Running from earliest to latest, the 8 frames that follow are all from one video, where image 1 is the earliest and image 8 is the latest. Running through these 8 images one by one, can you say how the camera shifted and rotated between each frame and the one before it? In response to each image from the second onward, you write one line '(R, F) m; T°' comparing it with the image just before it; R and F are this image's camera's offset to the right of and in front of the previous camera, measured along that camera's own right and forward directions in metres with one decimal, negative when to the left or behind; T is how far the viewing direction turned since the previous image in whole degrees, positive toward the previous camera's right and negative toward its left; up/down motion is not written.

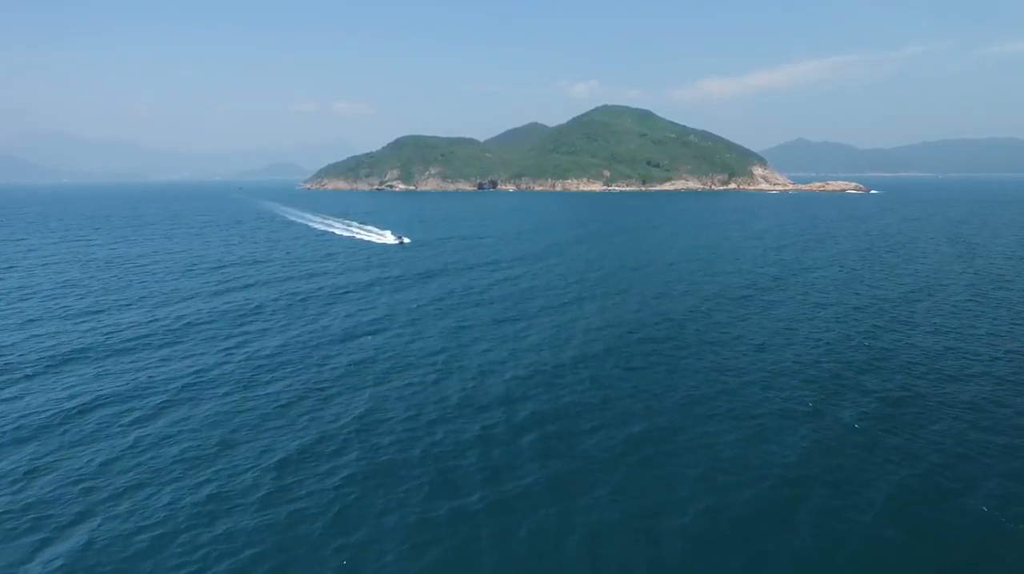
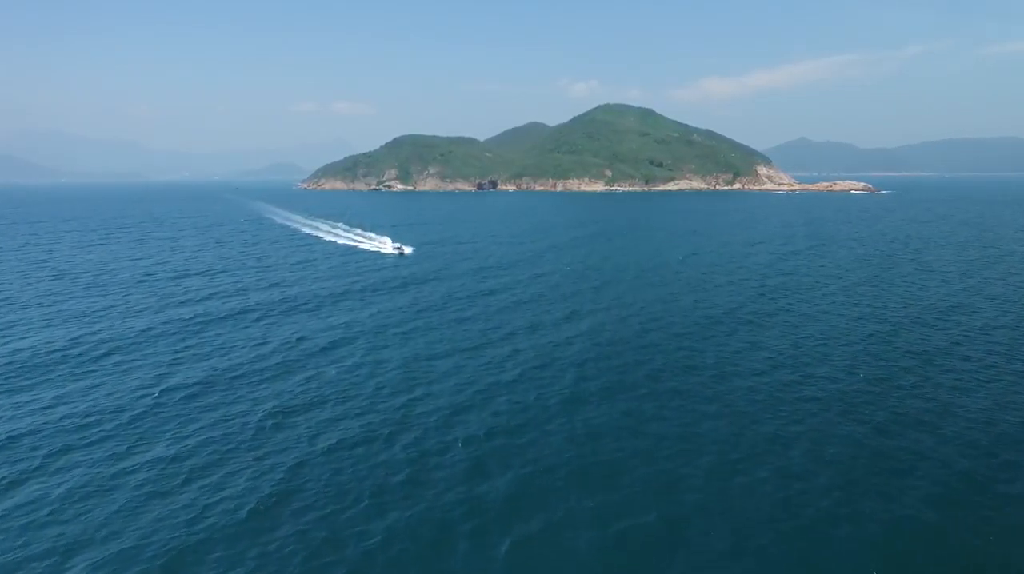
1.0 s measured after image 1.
(+1.7, +11.9) m; 0°
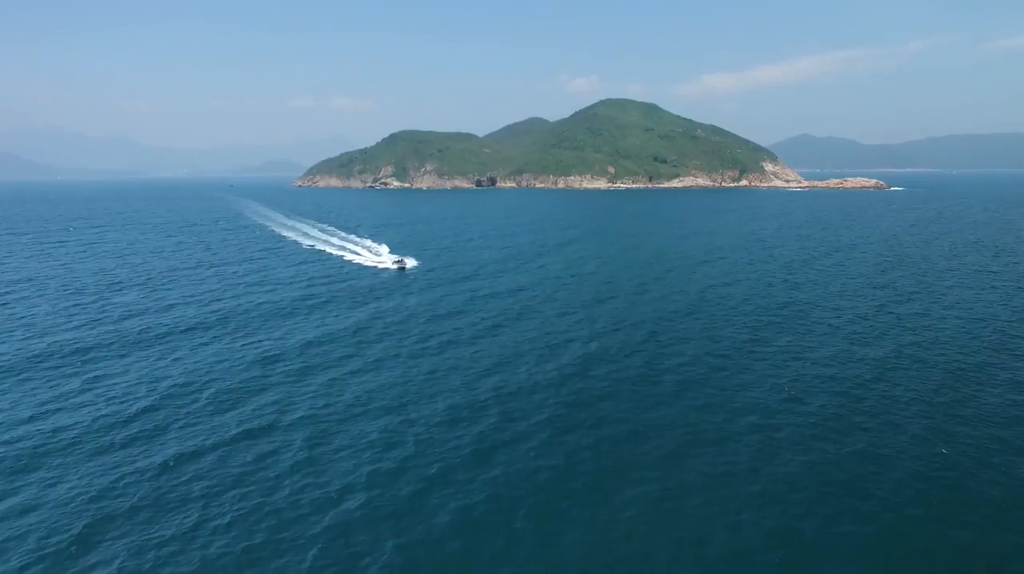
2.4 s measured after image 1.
(+2.3, +16.8) m; 0°
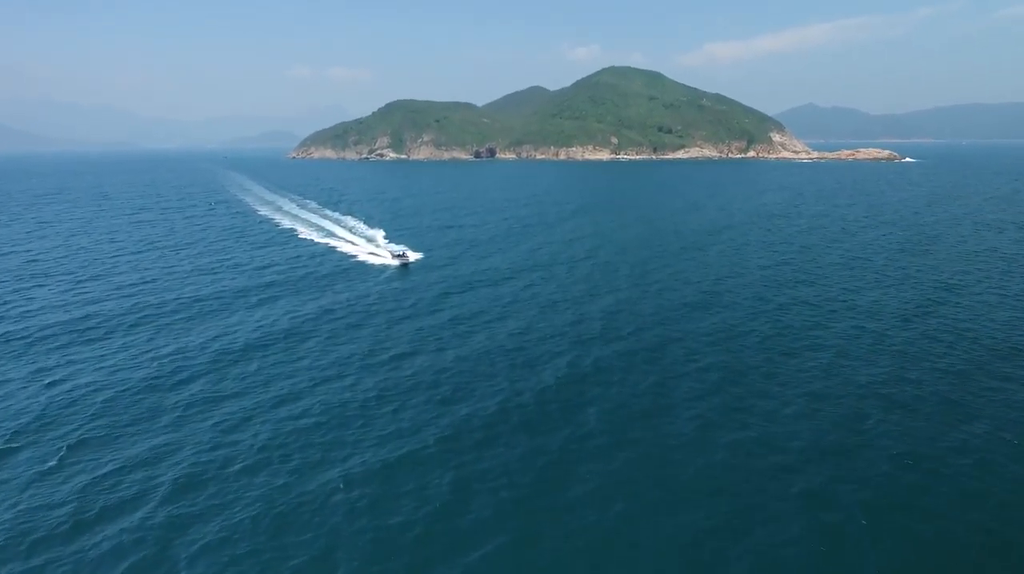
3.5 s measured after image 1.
(+2.1, +13.6) m; 0°
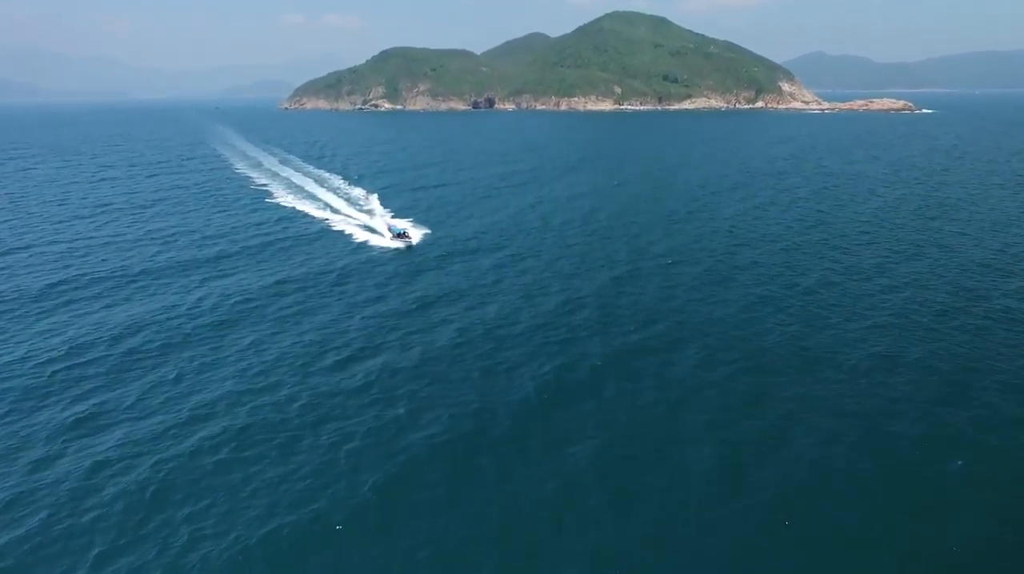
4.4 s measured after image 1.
(+1.5, +10.9) m; 0°
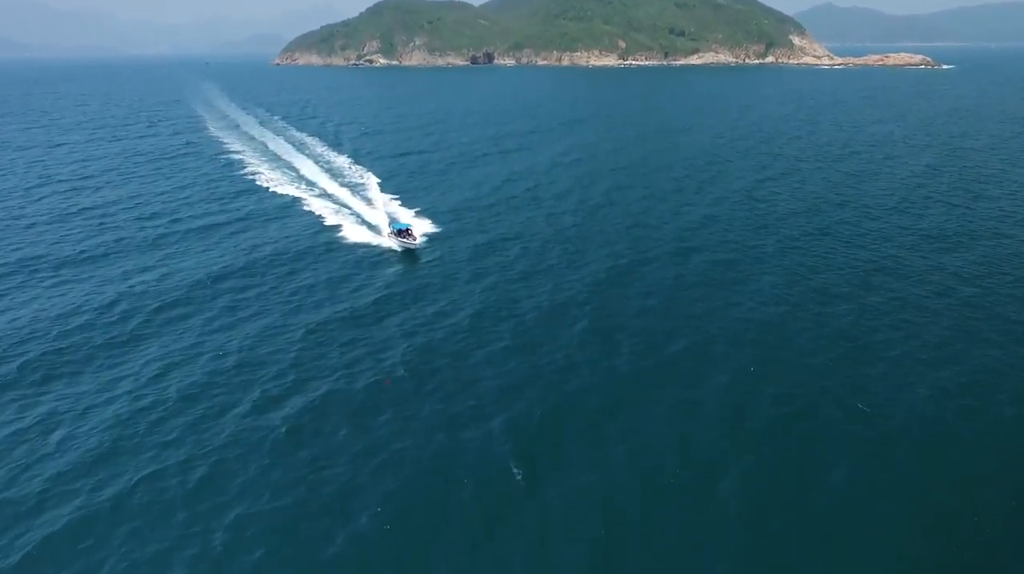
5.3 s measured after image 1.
(+1.5, +10.7) m; 0°
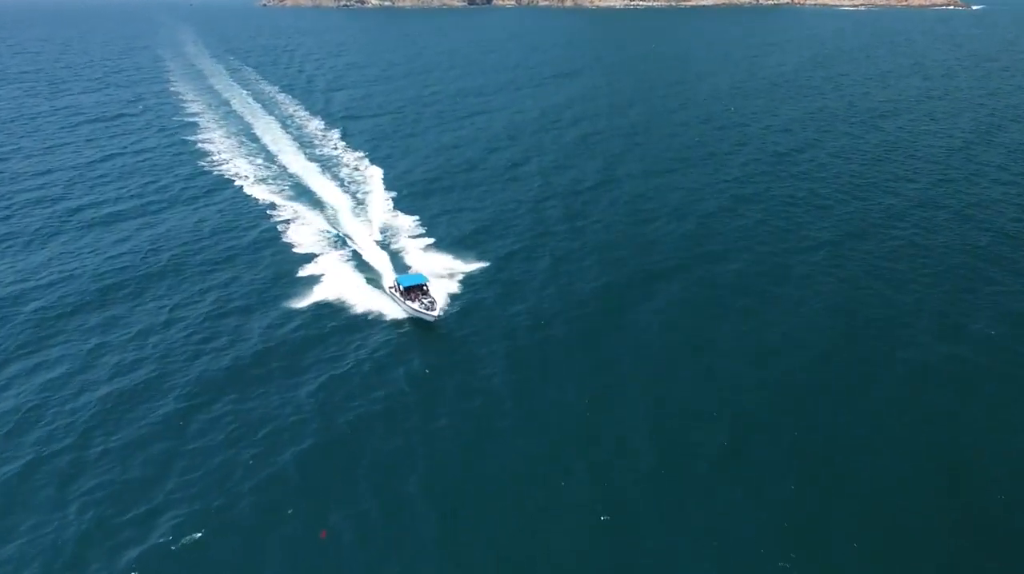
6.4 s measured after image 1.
(+1.7, +13.6) m; 0°
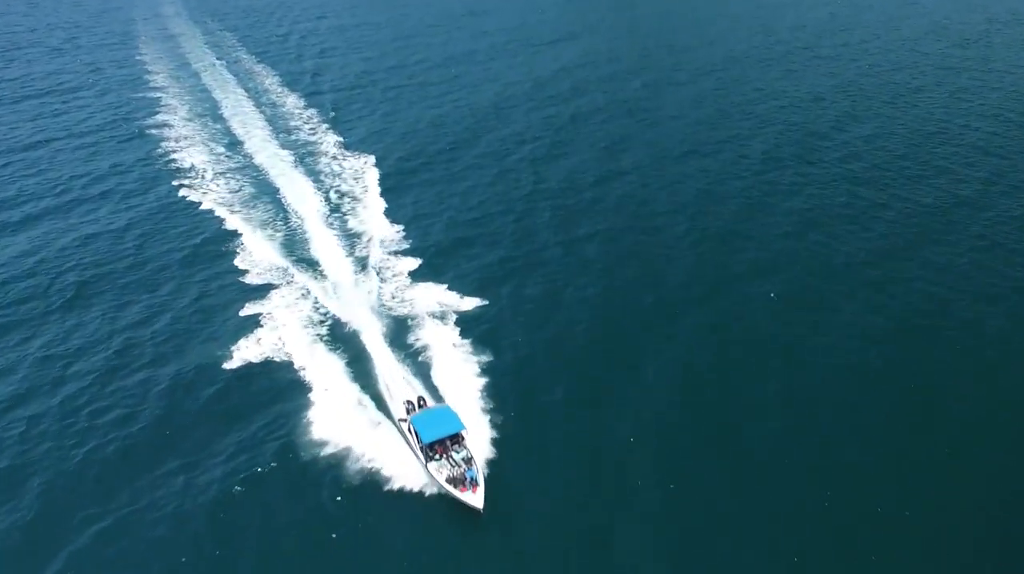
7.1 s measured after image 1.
(+0.9, +8.9) m; 0°
